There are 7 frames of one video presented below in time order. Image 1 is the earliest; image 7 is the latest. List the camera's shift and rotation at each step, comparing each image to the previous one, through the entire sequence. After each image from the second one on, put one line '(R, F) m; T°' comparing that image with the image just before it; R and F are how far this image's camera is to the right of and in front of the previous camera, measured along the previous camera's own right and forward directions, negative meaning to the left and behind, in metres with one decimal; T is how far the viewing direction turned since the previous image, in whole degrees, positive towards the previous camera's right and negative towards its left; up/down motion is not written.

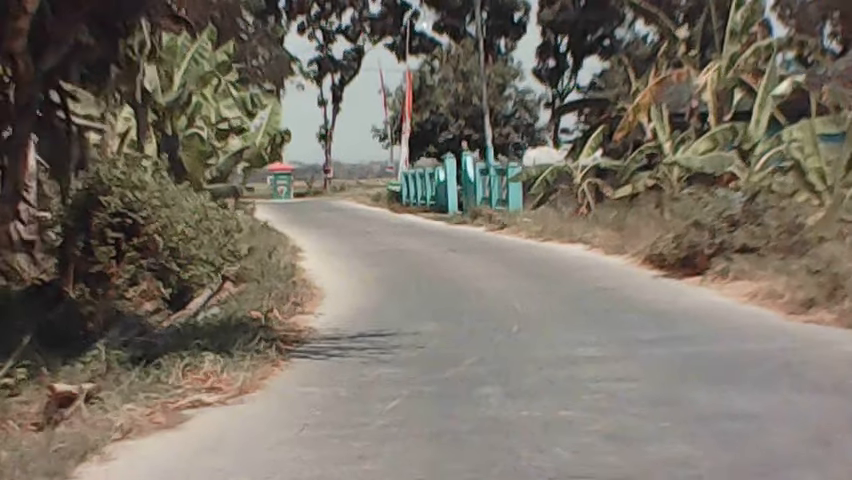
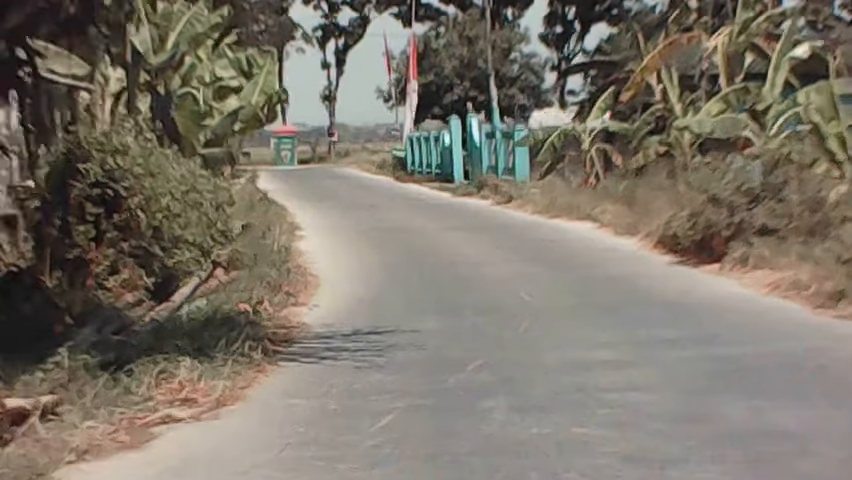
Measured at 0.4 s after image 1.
(0.0, +0.7) m; 0°
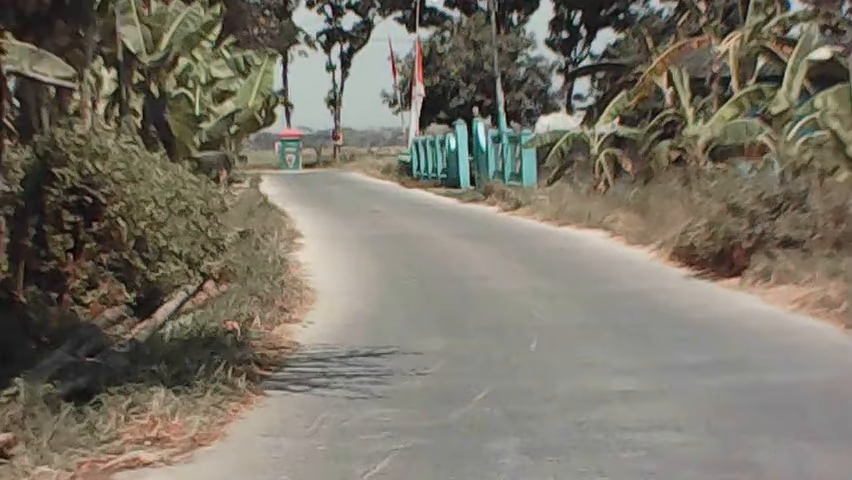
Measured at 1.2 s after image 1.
(0.0, +0.7) m; 0°
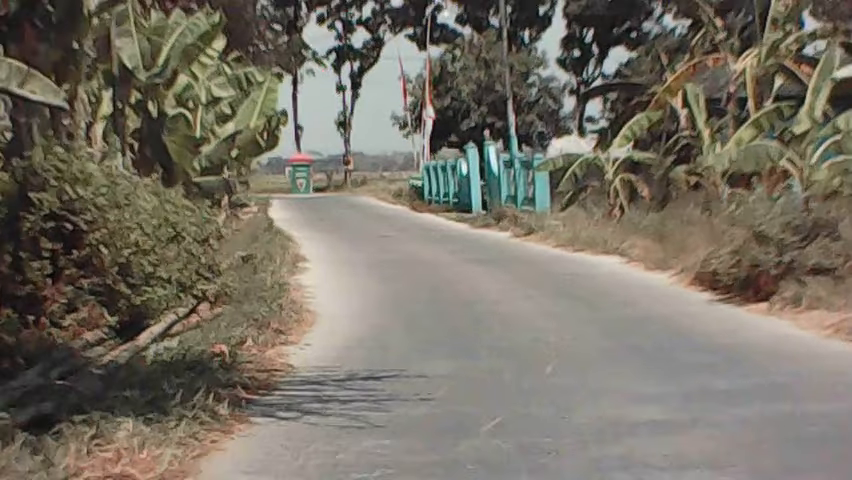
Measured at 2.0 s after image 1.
(0.0, +0.7) m; -1°
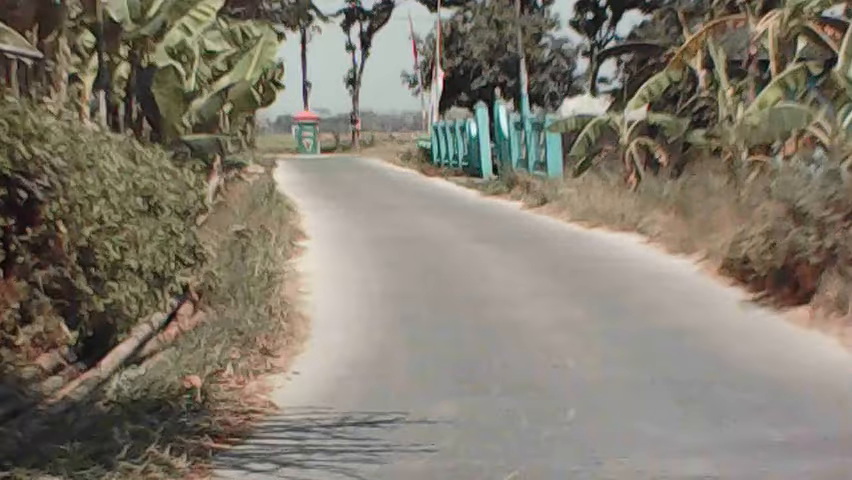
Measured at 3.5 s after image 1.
(0.0, +1.1) m; 0°
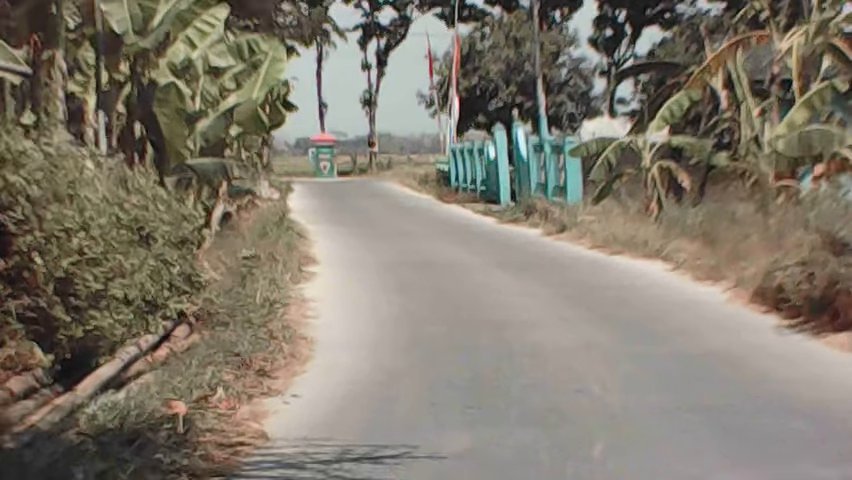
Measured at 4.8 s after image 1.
(0.0, +0.7) m; -1°
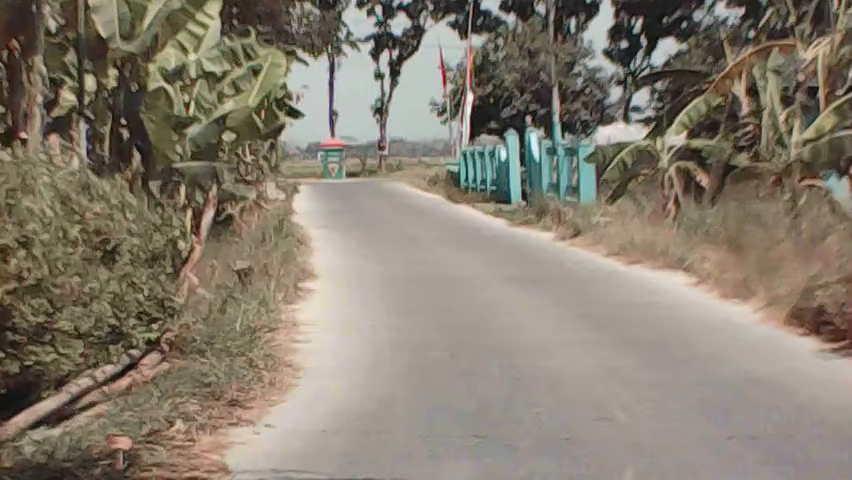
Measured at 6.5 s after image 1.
(0.0, +1.1) m; -1°
